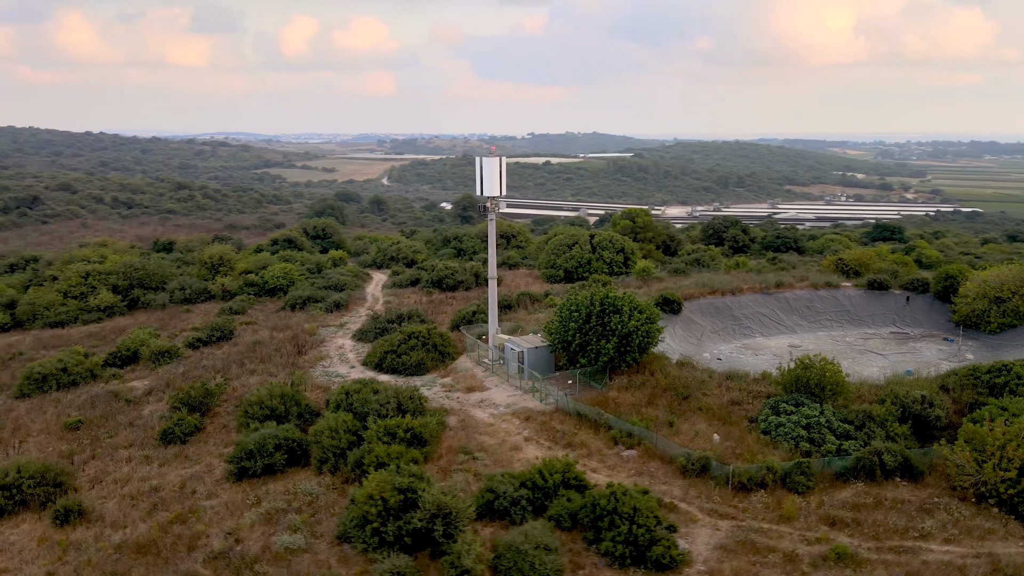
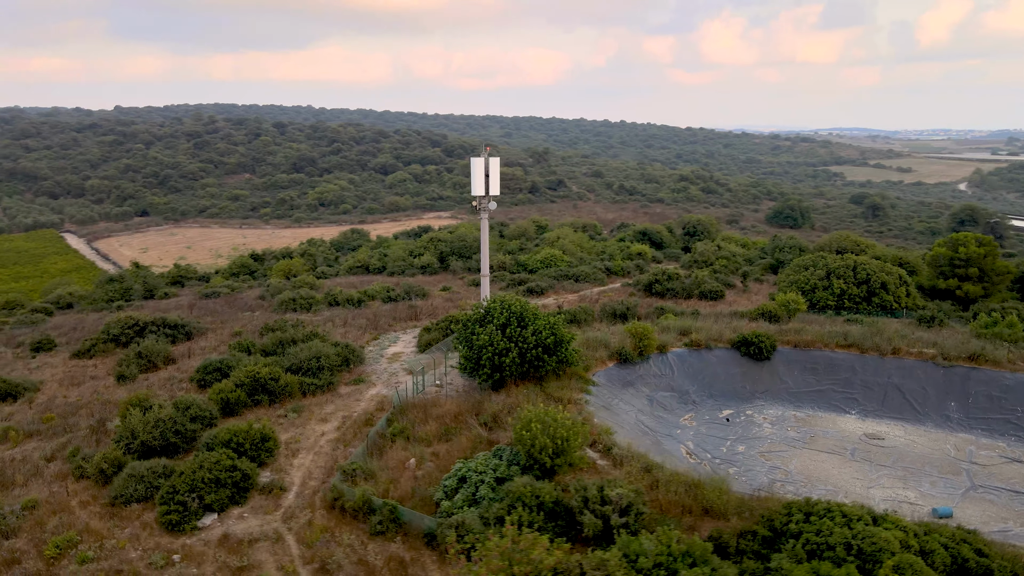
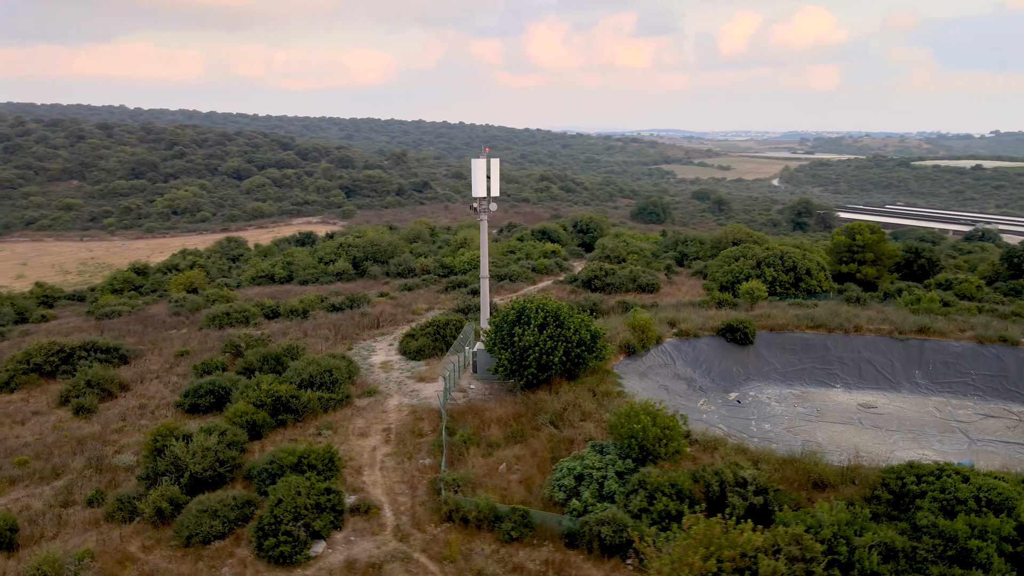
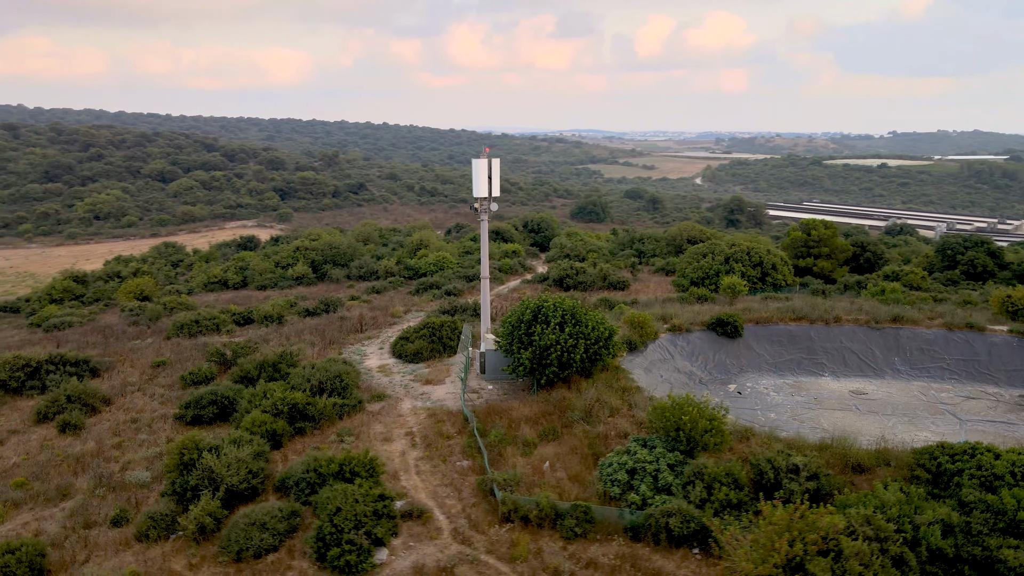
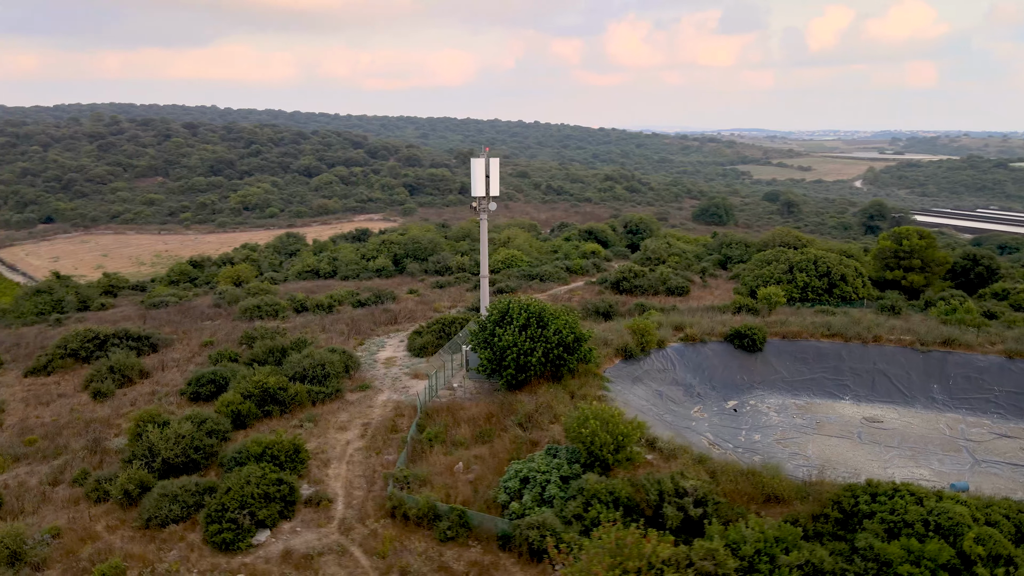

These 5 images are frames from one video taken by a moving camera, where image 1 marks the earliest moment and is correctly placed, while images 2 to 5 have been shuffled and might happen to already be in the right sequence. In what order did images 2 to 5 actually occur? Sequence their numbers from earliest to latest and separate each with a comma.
4, 3, 5, 2
